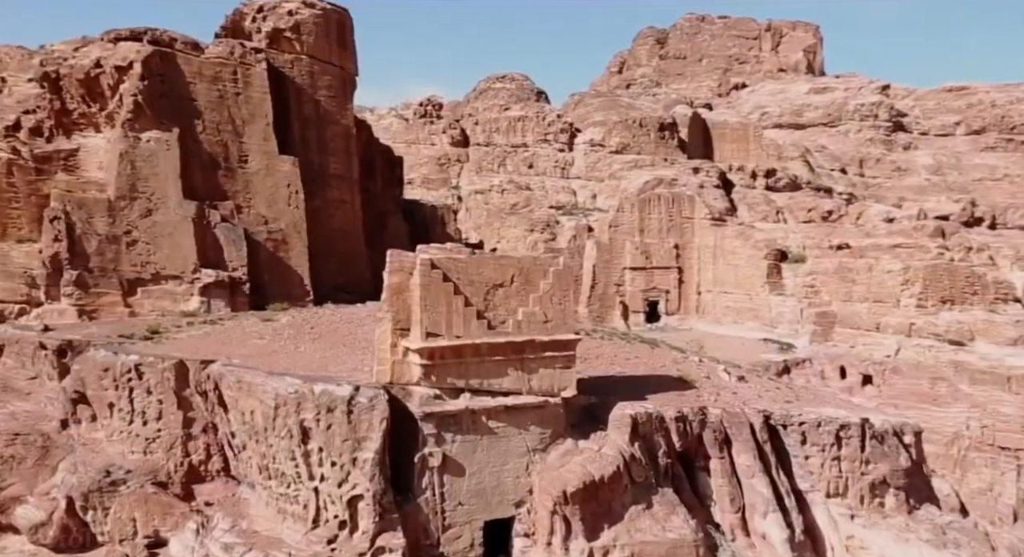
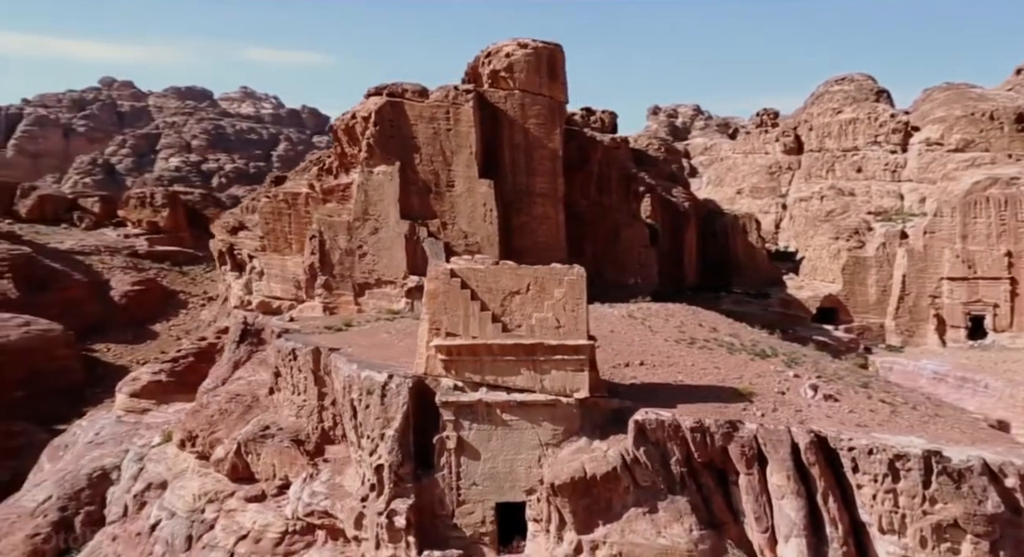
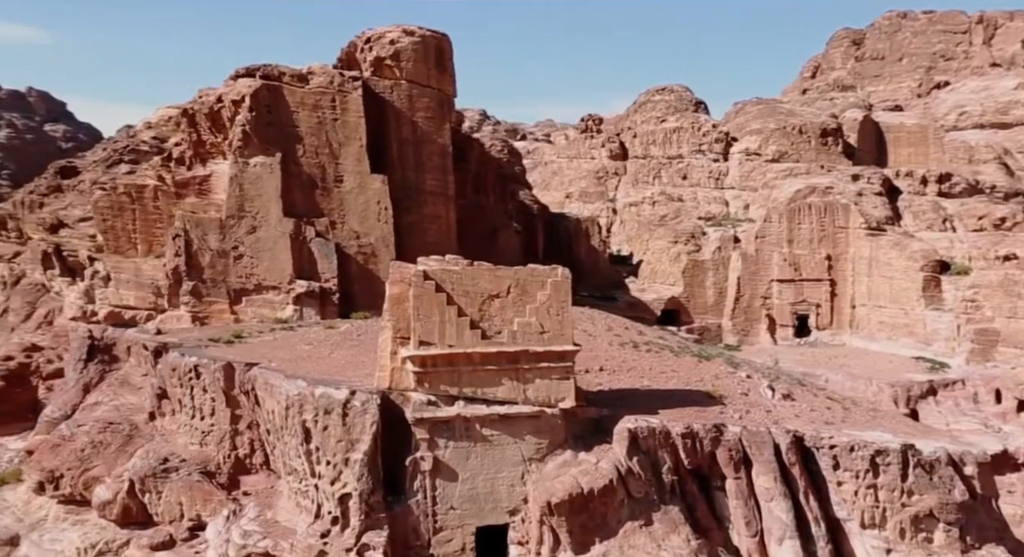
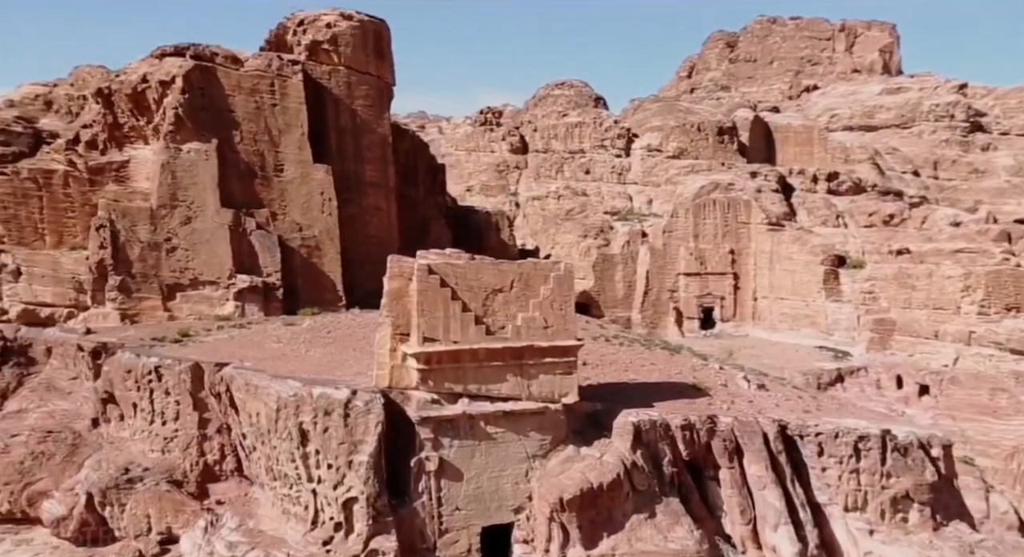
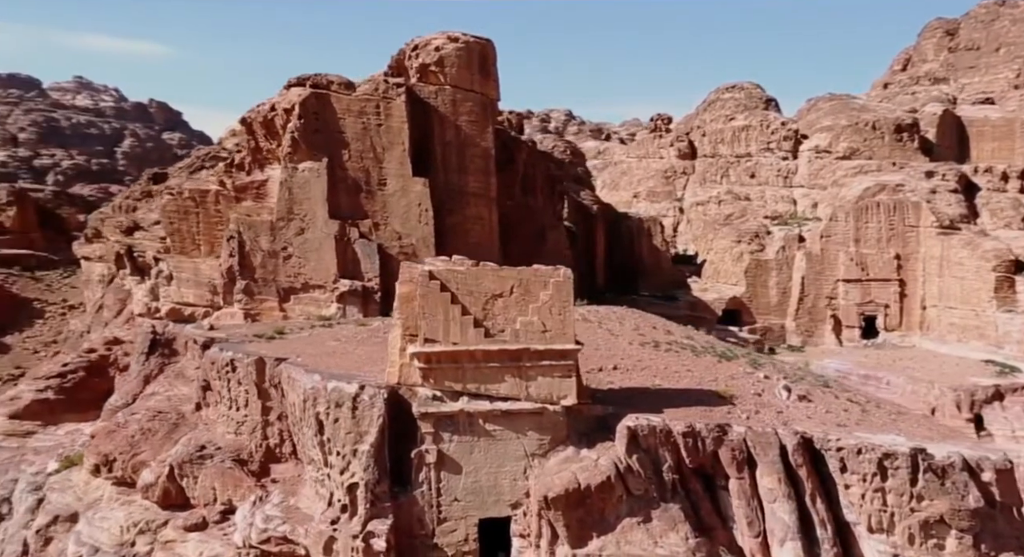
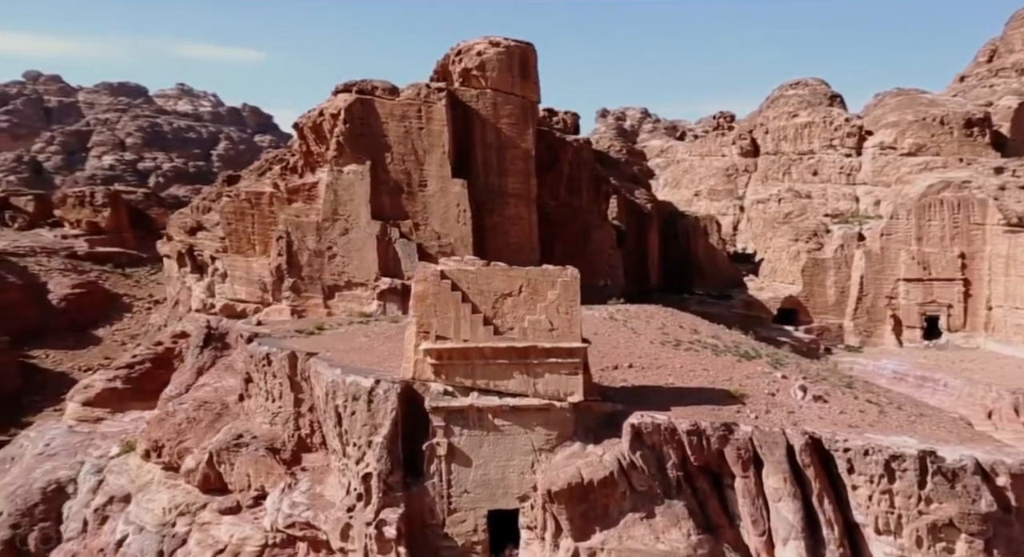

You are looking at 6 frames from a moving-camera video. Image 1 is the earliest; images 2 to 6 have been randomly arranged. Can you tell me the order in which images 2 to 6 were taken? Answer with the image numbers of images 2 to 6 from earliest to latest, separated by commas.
4, 3, 5, 6, 2
